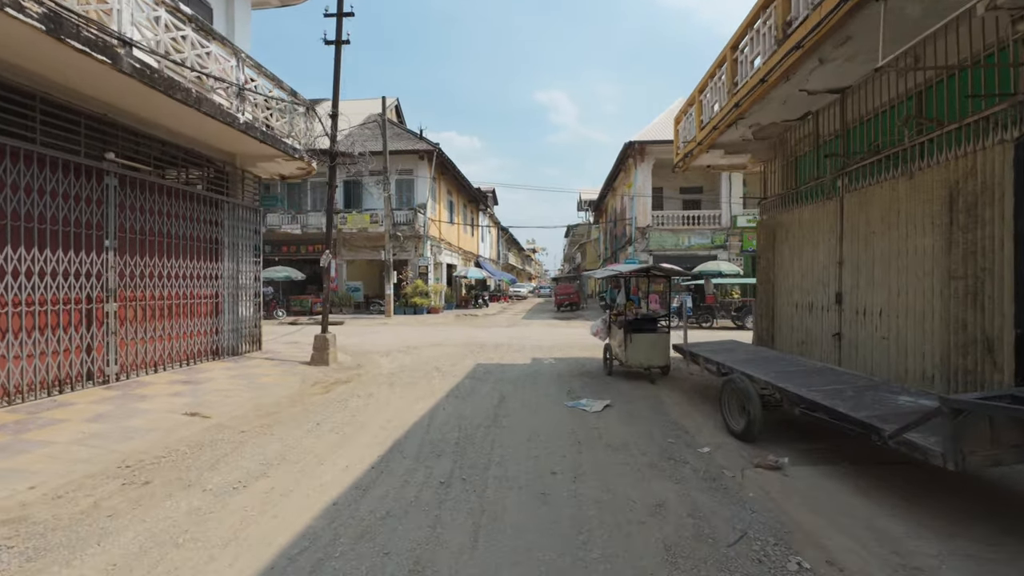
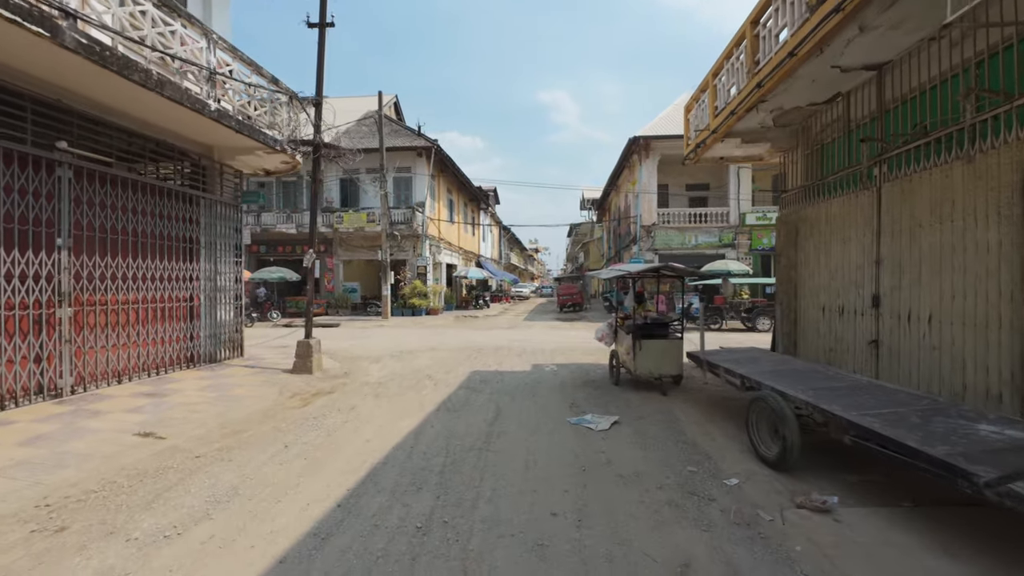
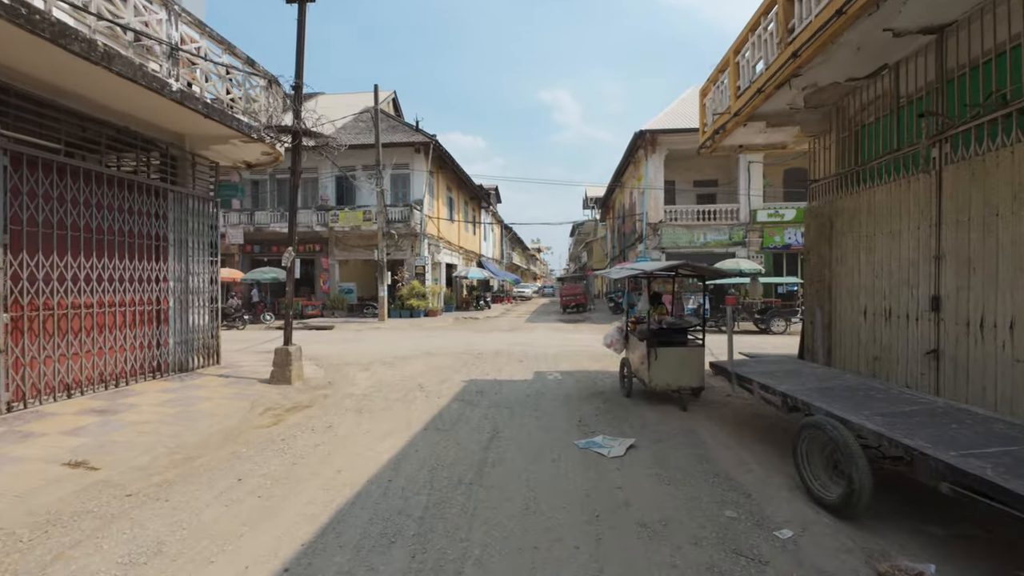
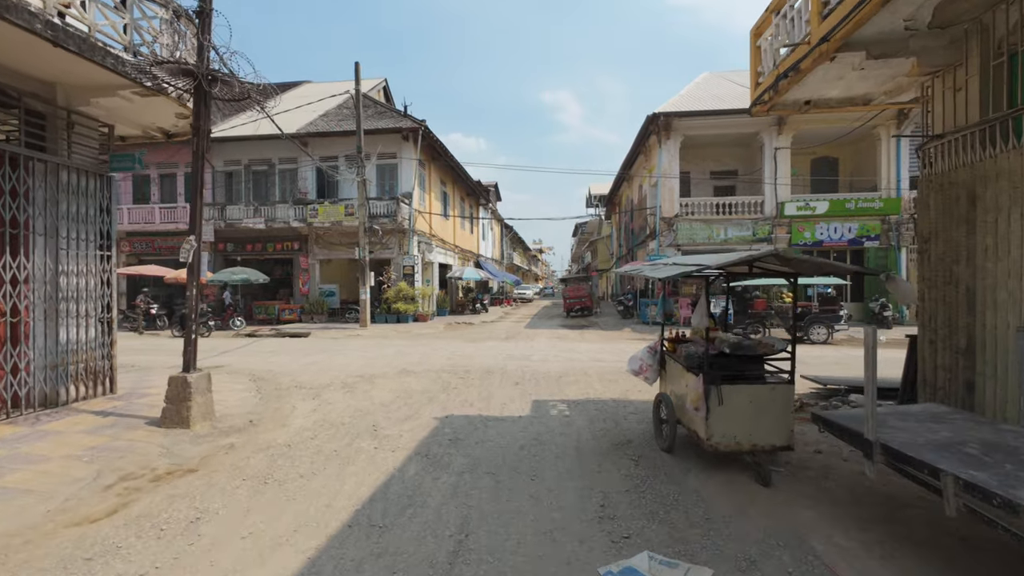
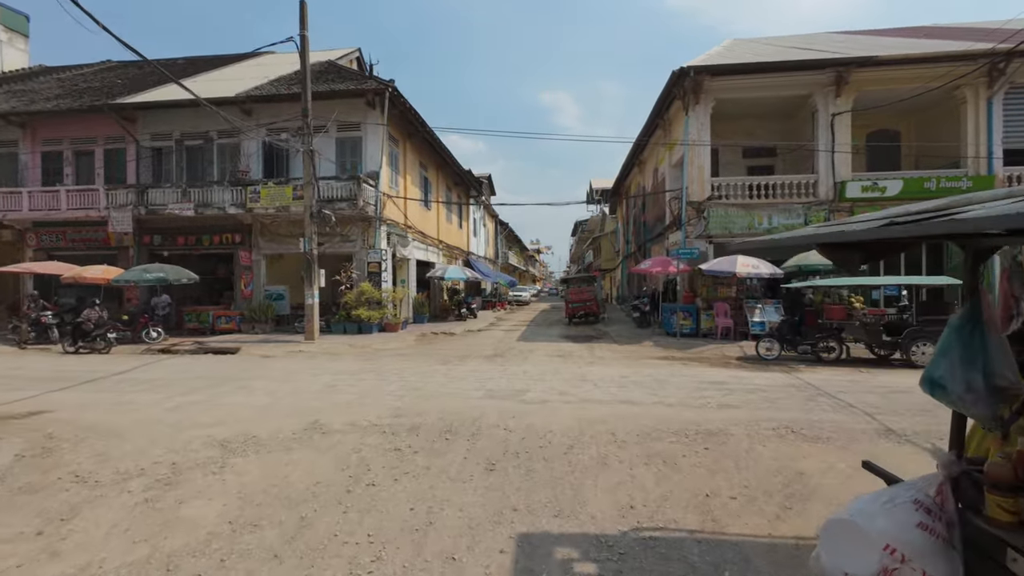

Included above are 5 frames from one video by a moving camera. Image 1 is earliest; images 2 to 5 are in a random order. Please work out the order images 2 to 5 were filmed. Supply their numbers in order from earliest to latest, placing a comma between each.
2, 3, 4, 5
